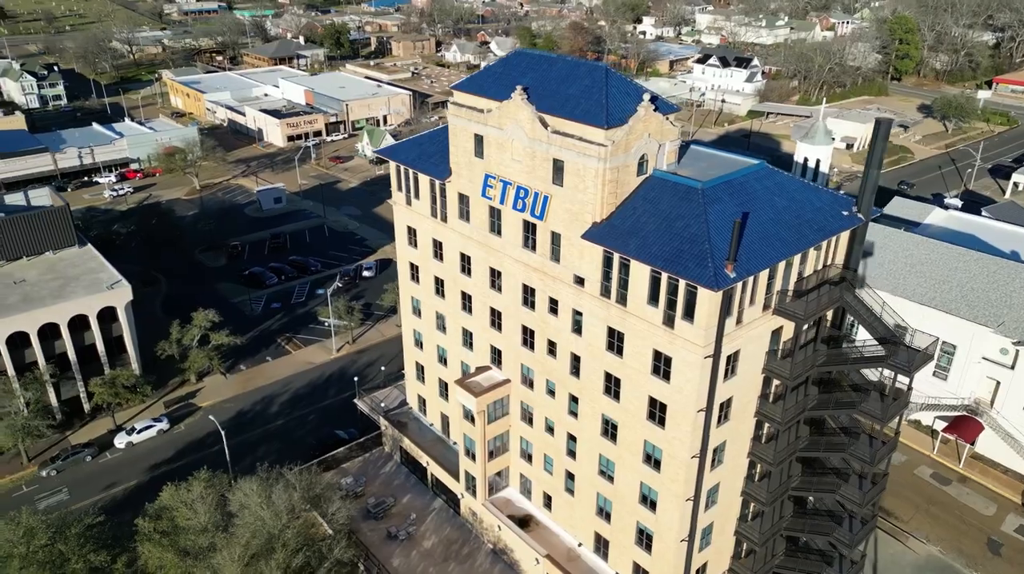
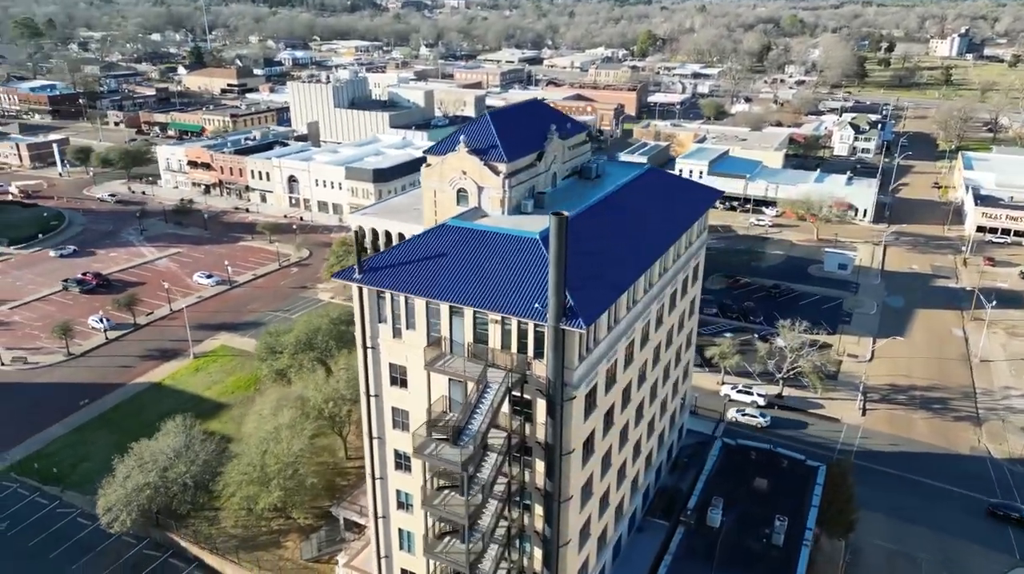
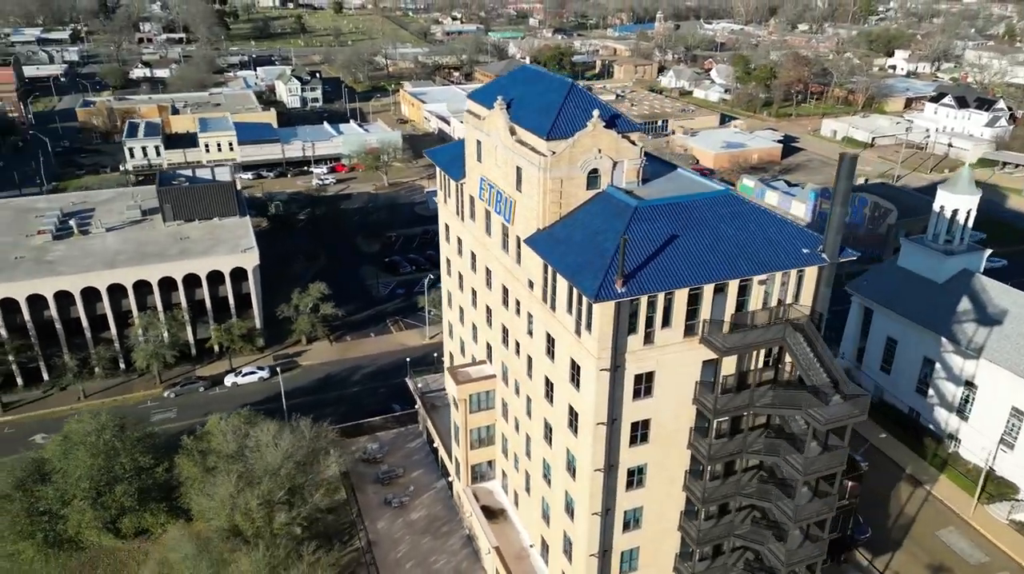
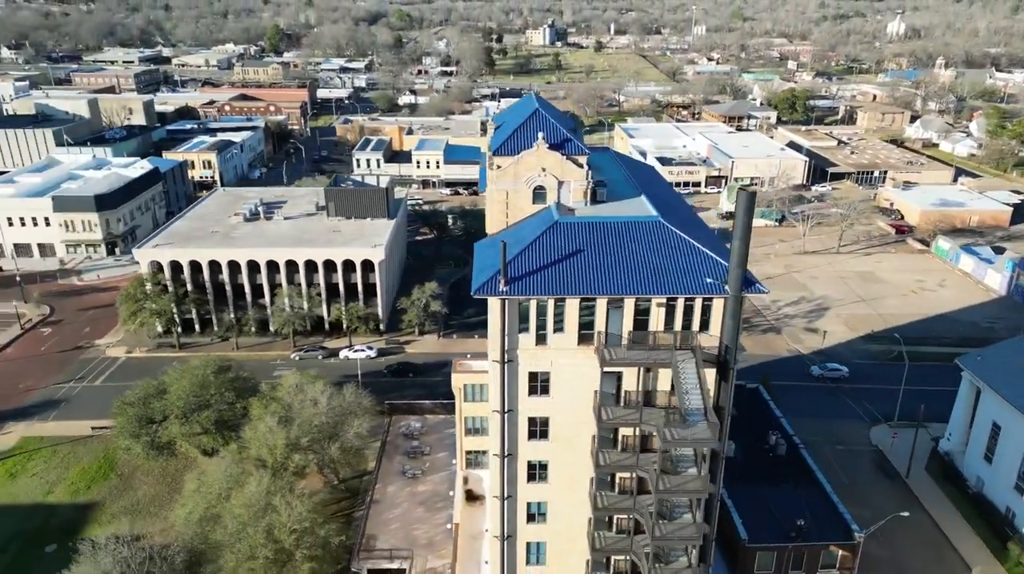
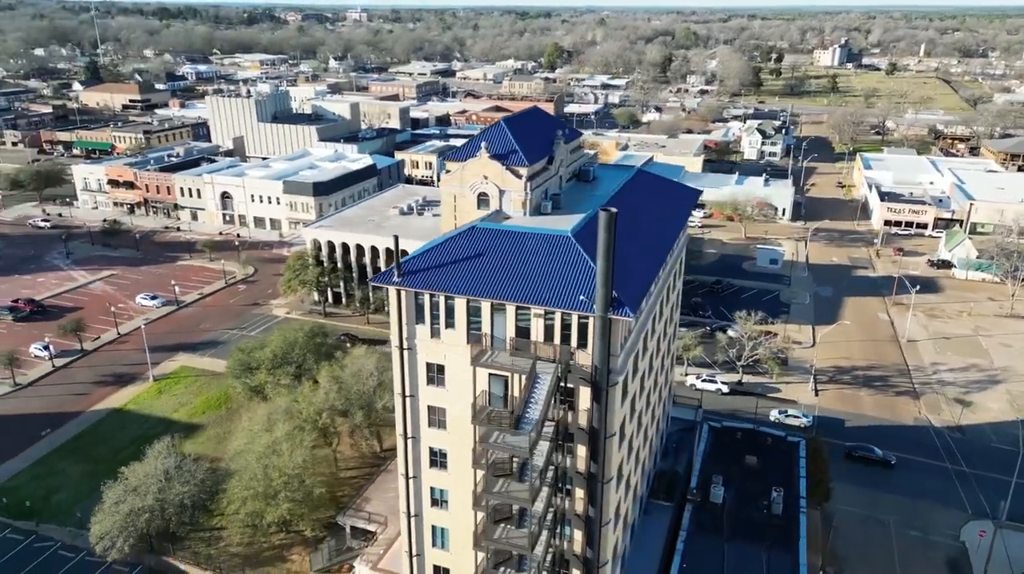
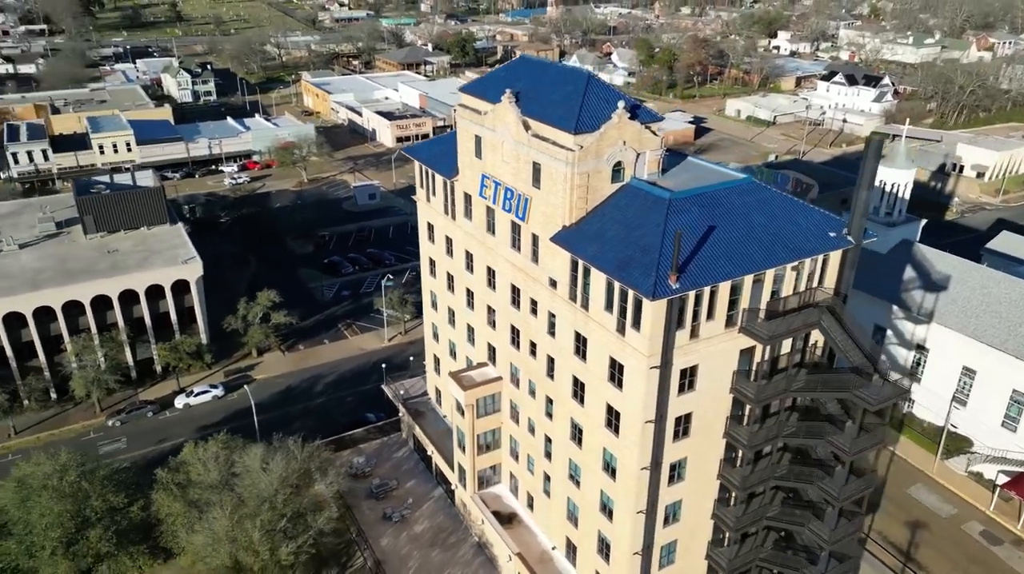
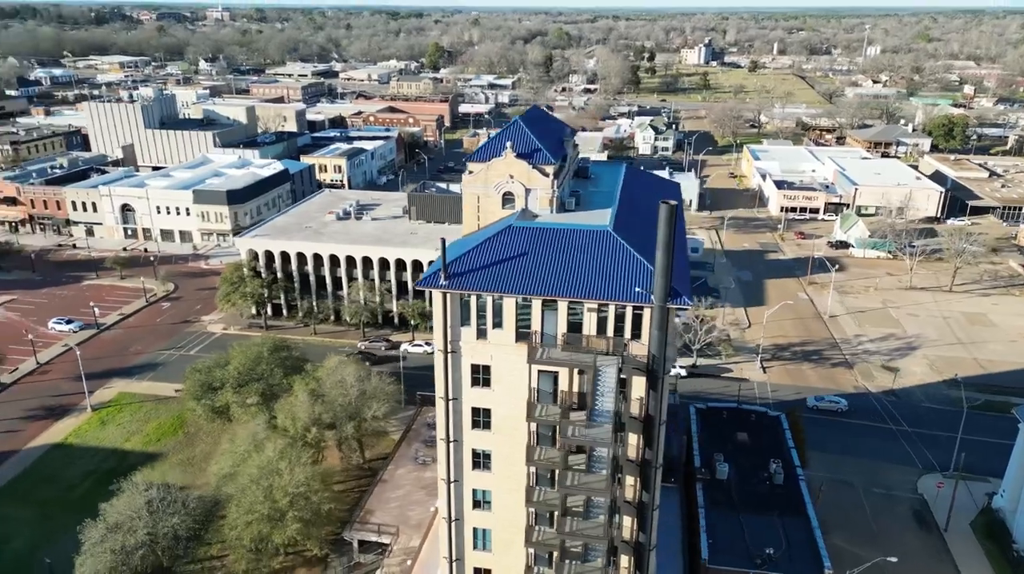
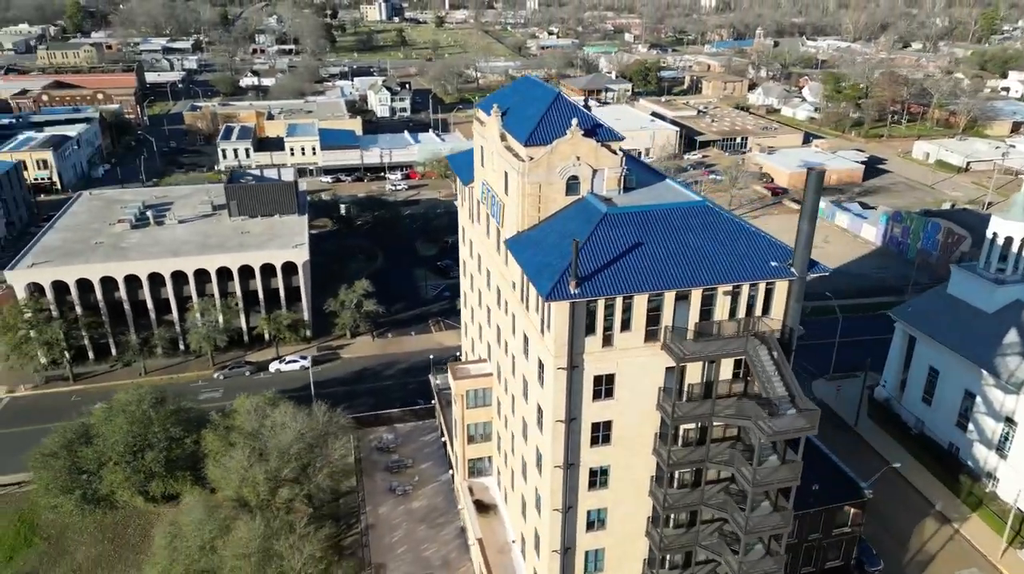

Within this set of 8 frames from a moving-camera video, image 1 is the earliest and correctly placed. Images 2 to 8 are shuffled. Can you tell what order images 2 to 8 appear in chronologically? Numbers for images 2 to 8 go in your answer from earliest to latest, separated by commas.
6, 3, 8, 4, 7, 5, 2
